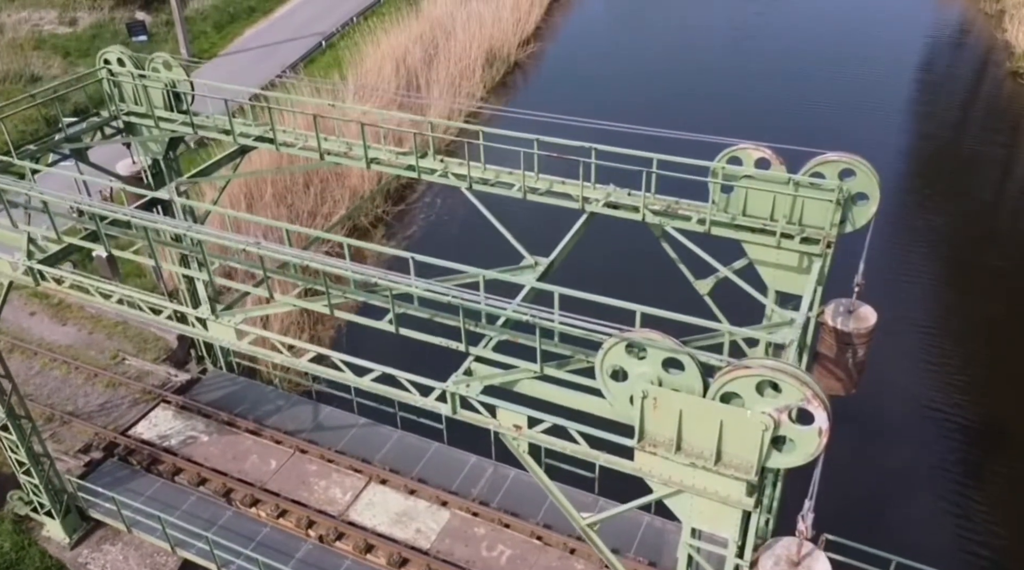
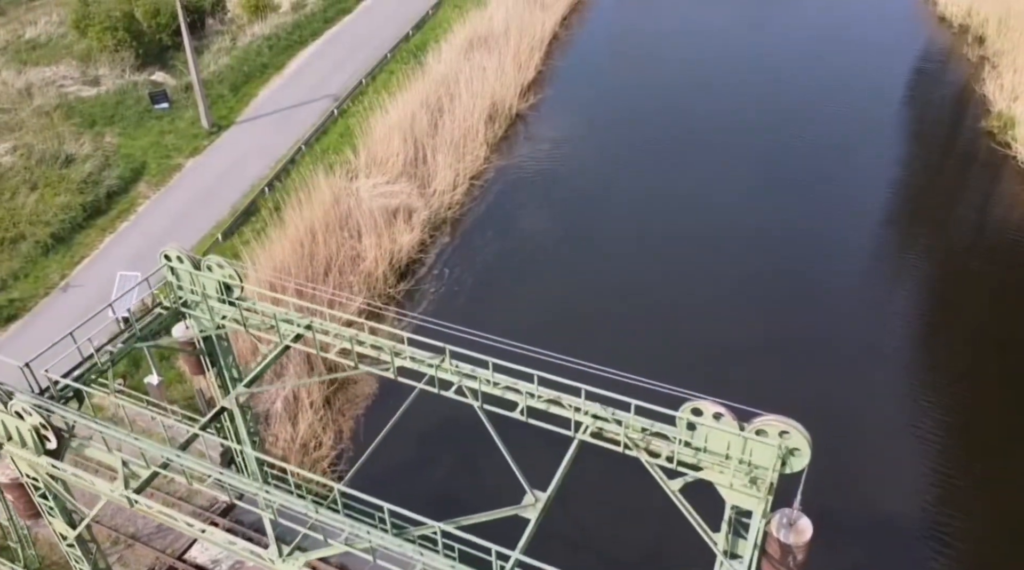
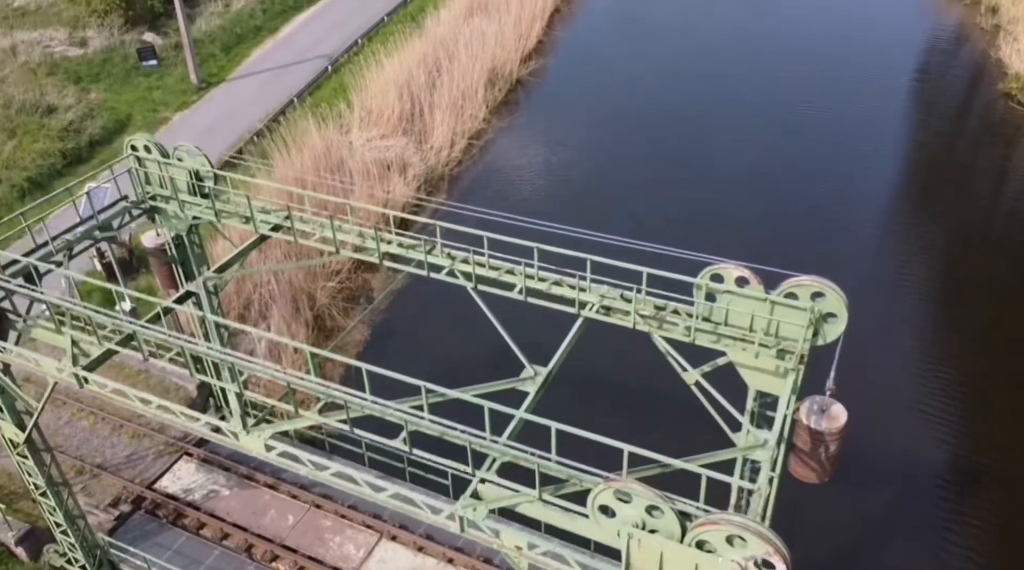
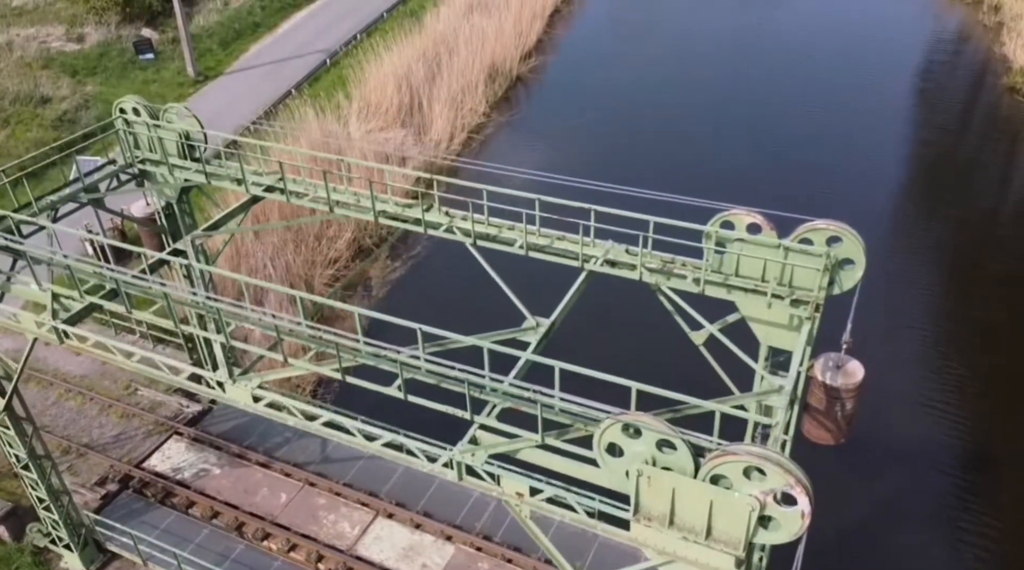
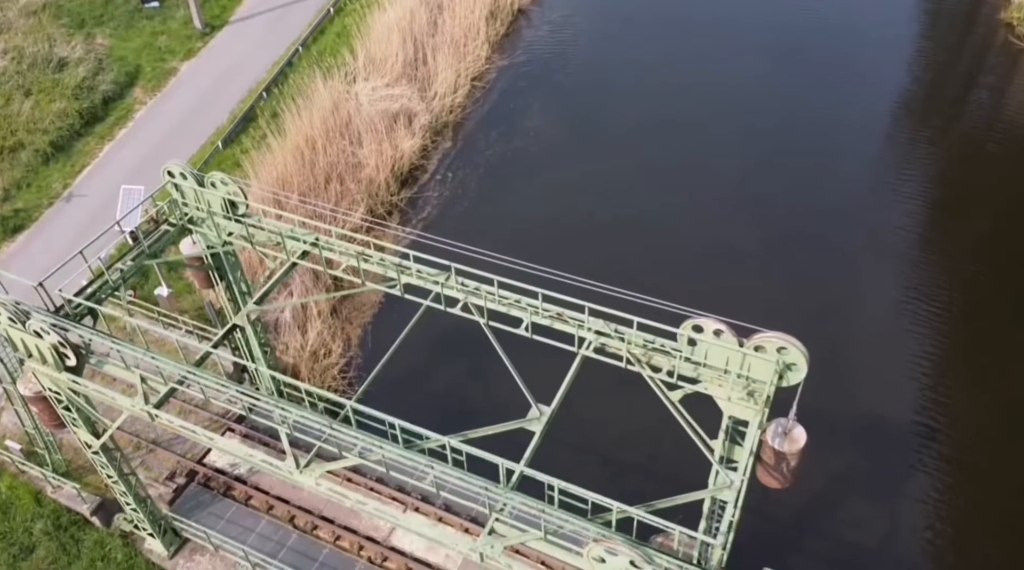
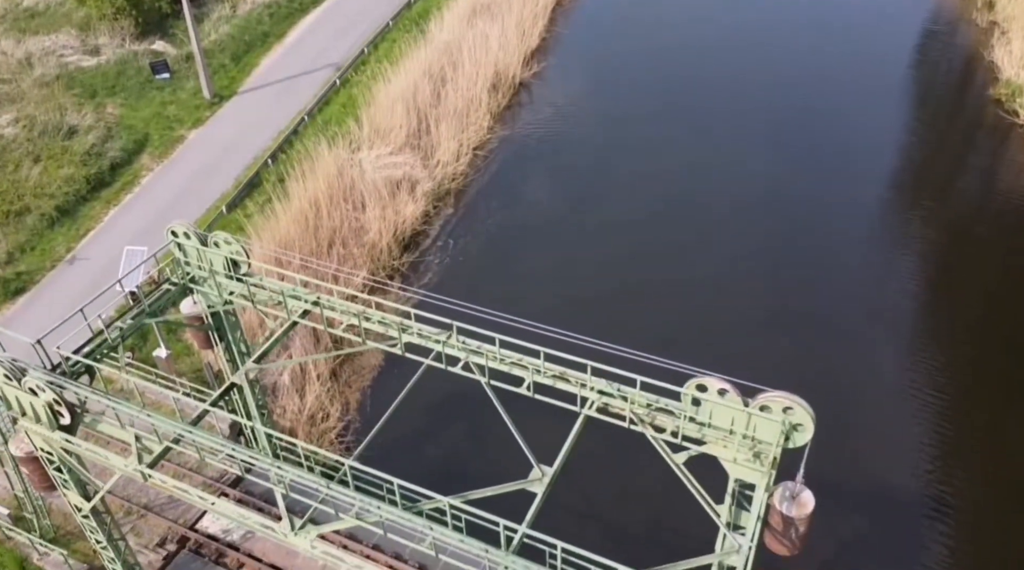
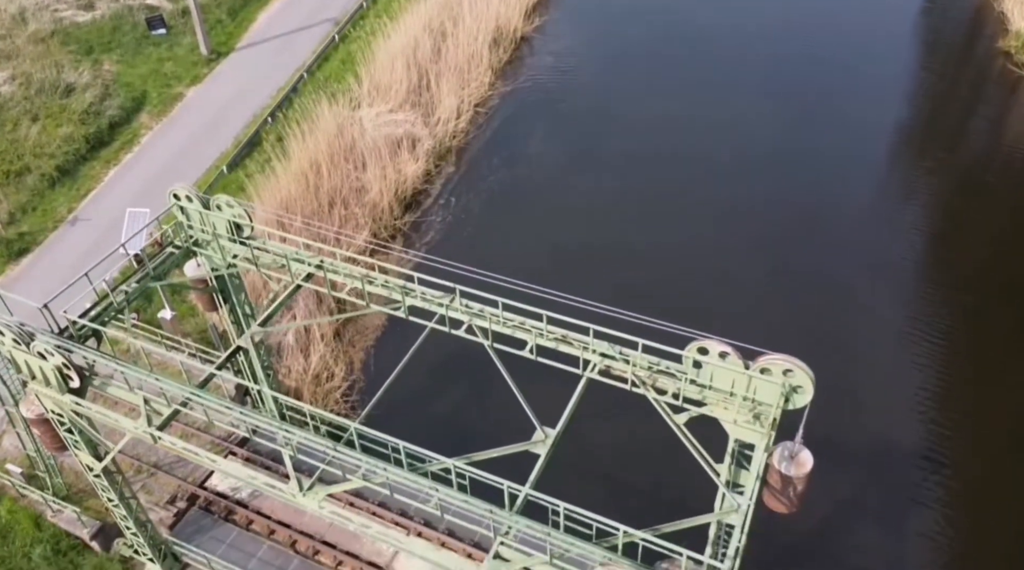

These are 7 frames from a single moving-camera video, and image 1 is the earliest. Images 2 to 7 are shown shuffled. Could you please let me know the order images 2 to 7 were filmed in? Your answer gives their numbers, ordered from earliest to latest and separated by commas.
4, 3, 2, 6, 7, 5
